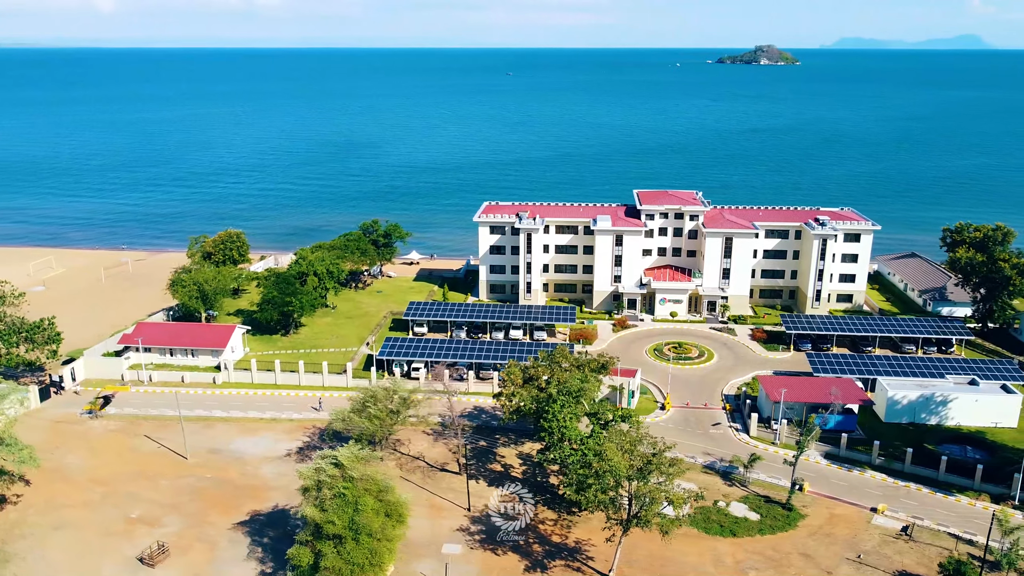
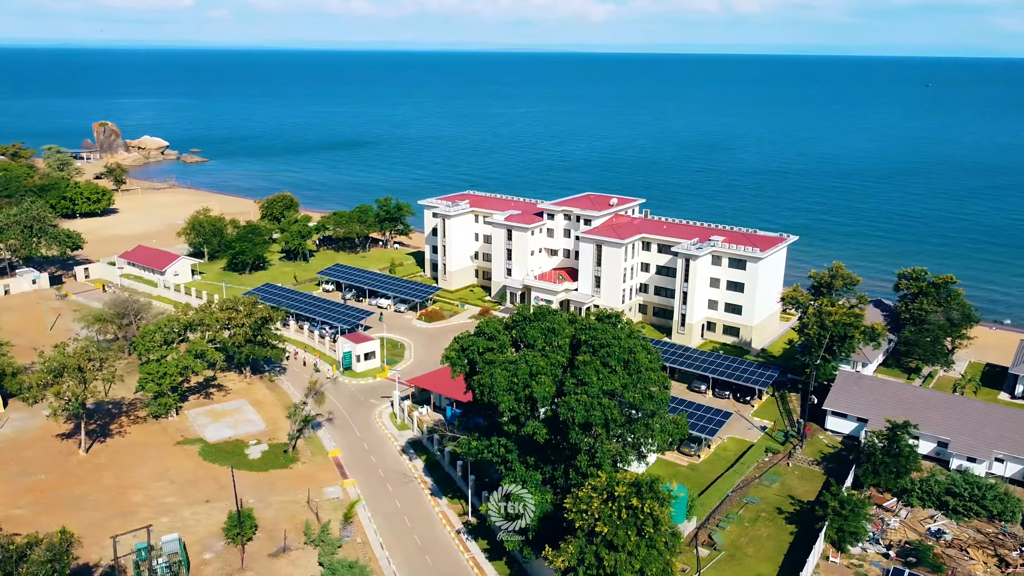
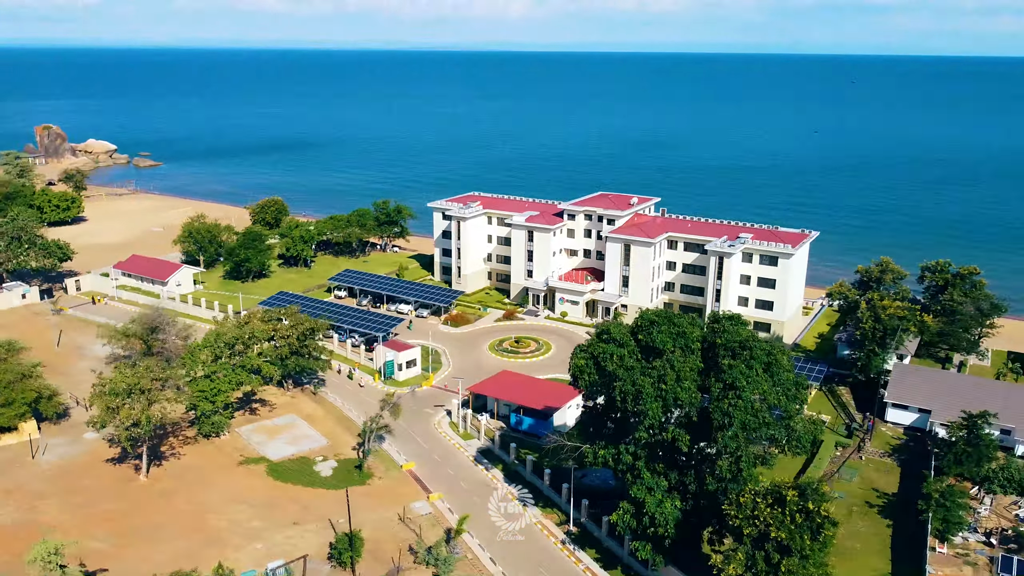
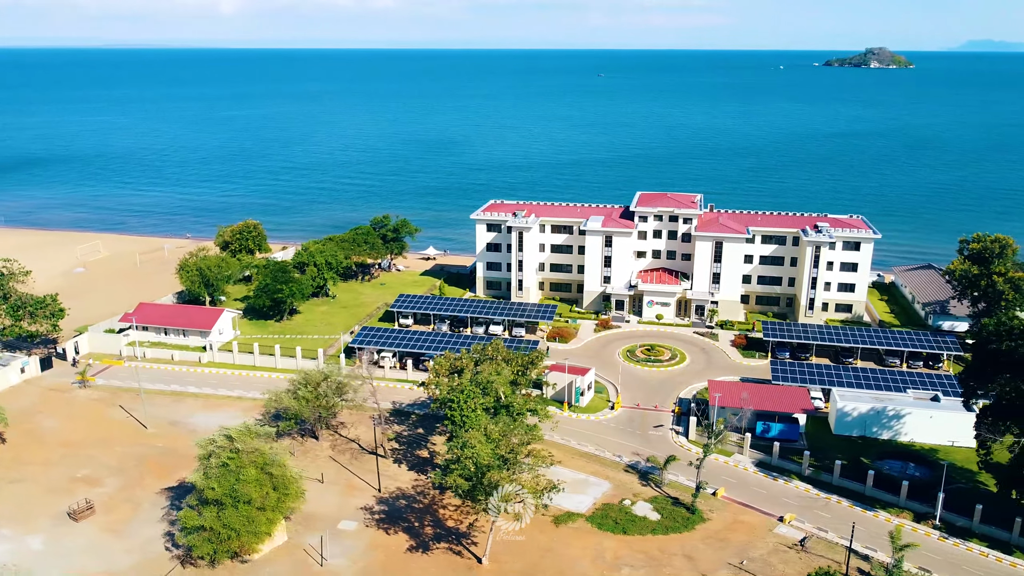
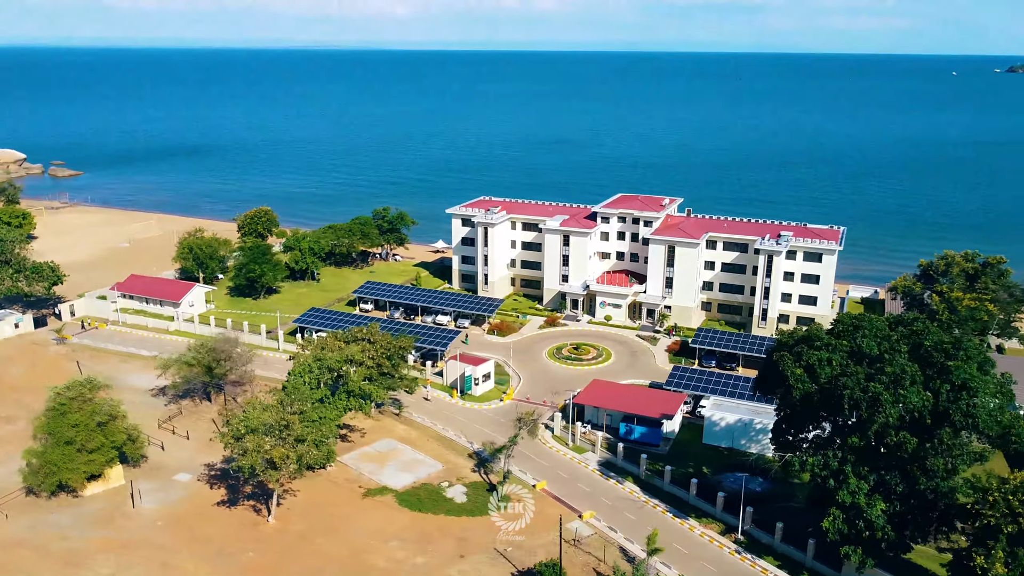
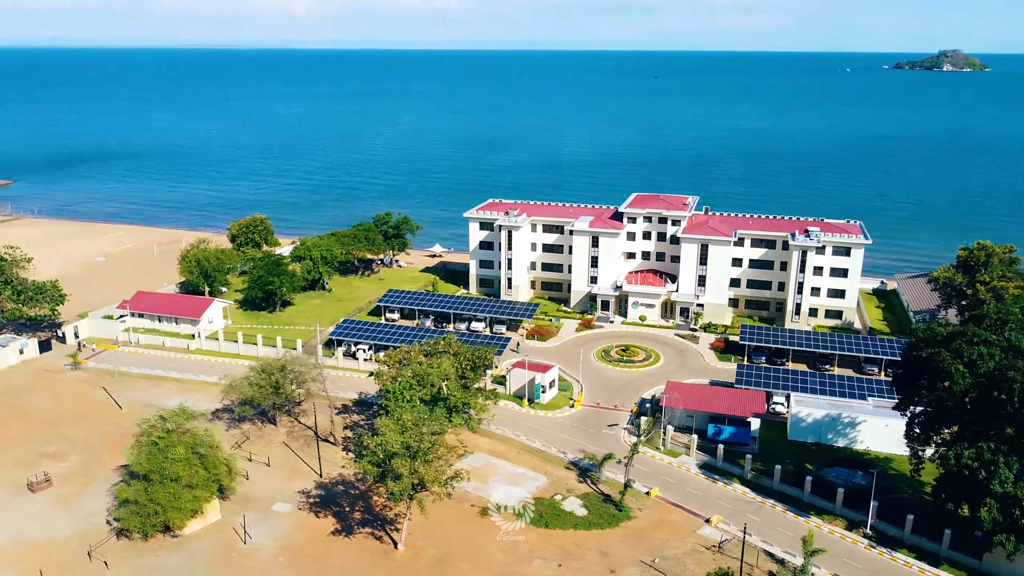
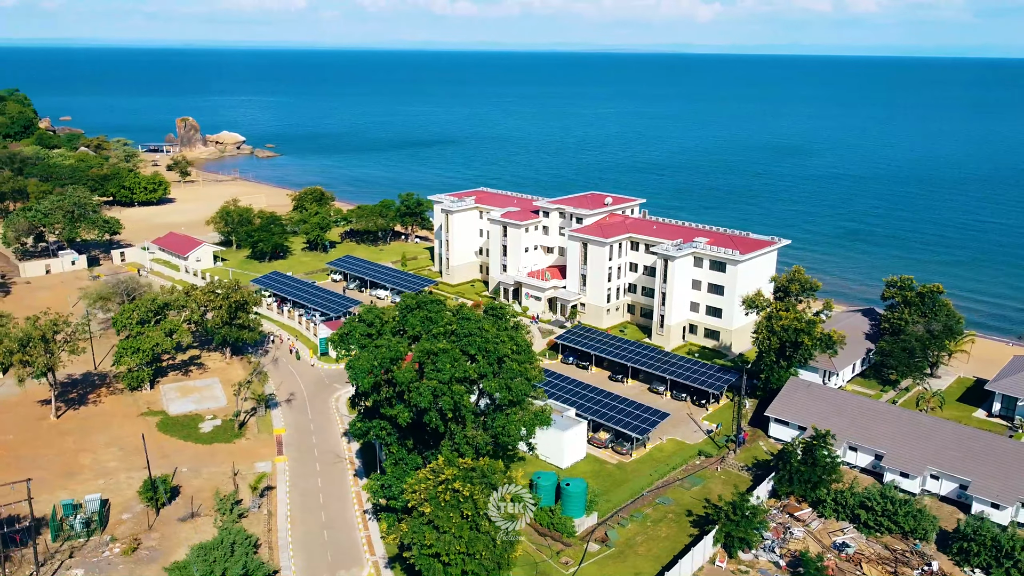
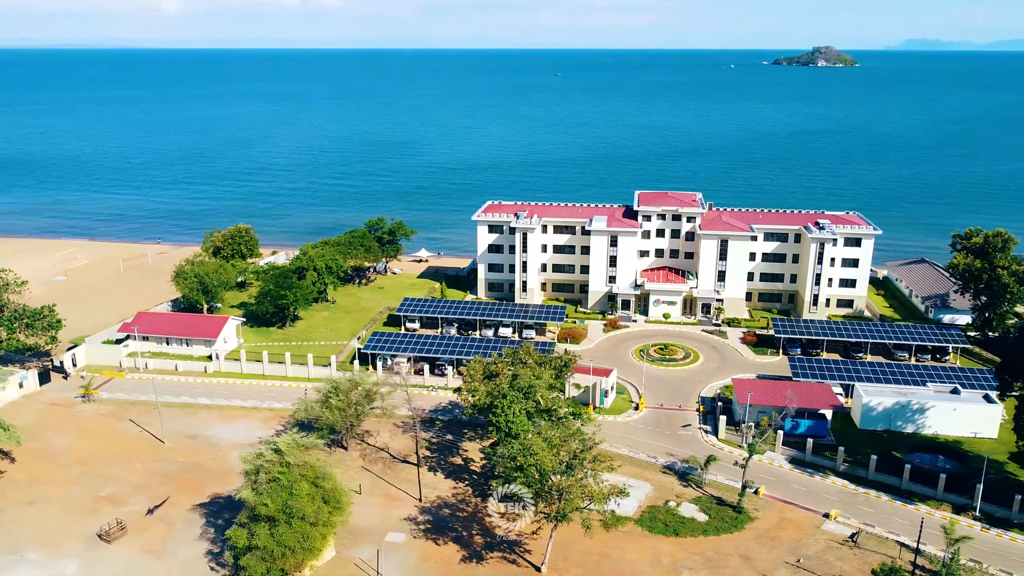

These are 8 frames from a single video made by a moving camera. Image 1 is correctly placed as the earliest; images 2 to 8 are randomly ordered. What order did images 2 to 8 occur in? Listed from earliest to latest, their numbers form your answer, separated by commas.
8, 4, 6, 5, 3, 2, 7
